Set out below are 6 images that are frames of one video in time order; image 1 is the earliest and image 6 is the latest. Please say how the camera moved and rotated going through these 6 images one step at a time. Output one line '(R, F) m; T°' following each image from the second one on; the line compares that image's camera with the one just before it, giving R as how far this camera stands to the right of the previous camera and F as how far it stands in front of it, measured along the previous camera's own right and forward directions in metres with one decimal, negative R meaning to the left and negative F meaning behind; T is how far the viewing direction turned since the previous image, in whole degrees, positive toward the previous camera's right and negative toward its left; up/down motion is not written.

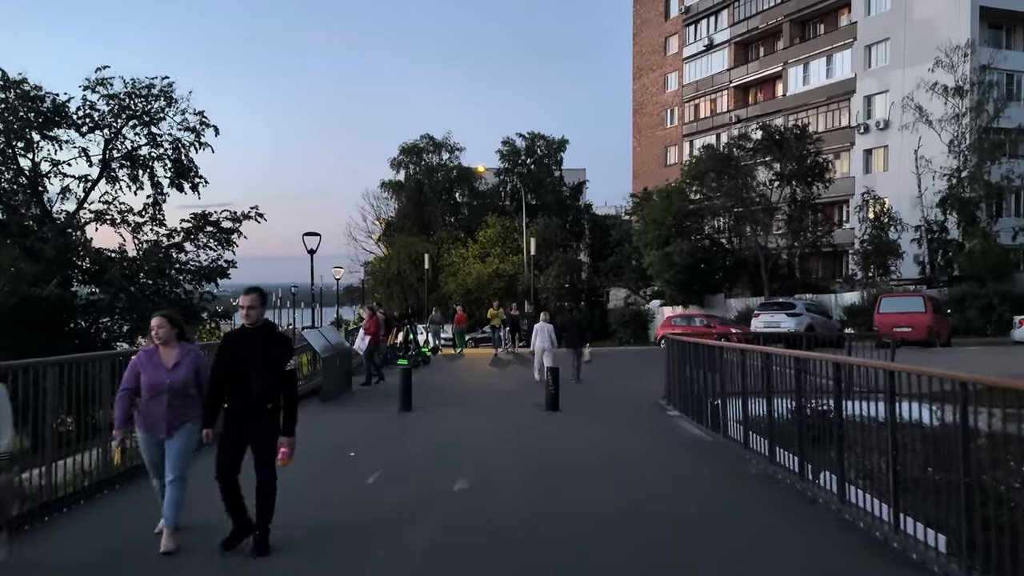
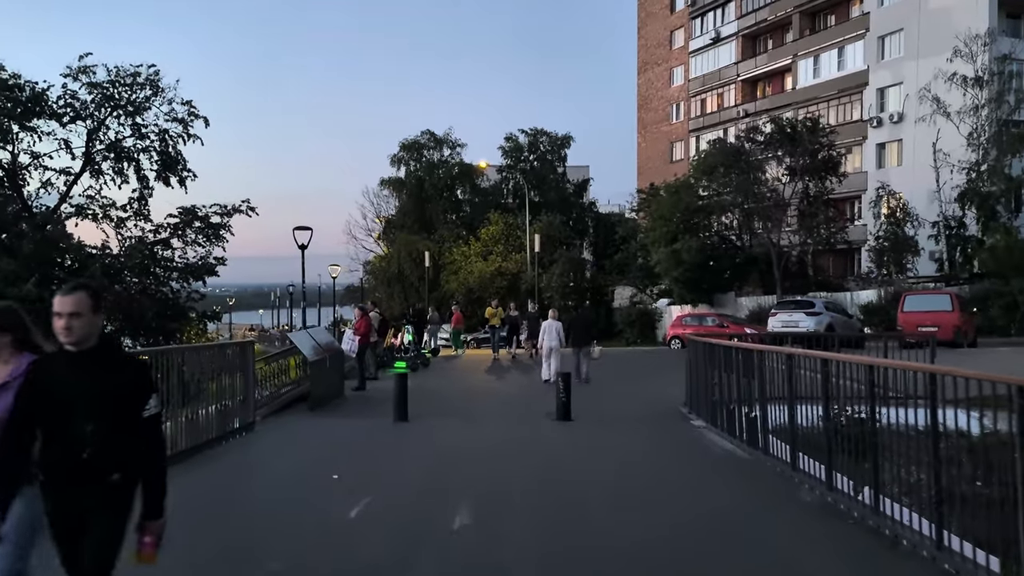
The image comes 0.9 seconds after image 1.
(-0.1, +1.3) m; 0°
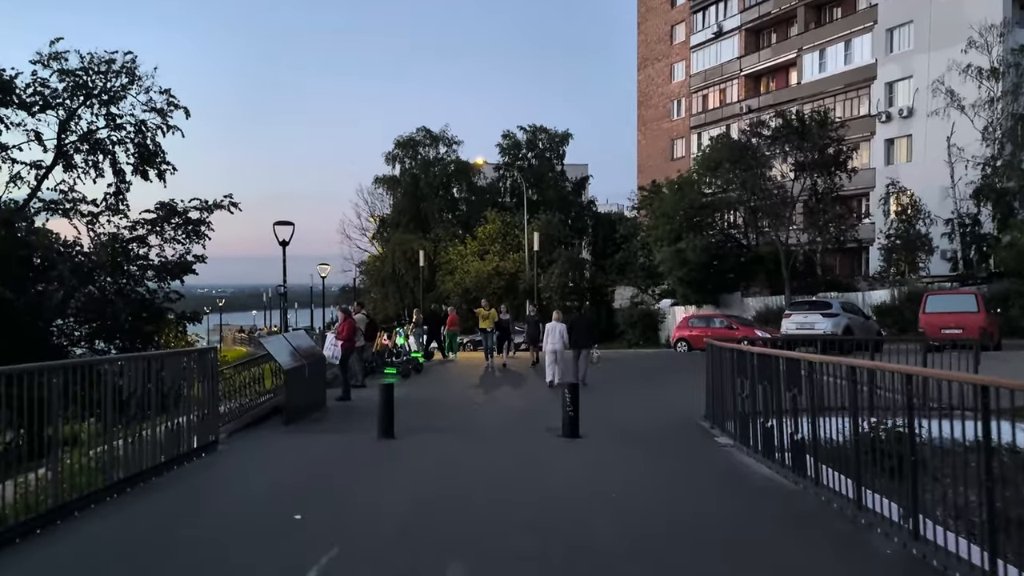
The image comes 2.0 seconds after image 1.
(0.0, +1.5) m; 0°
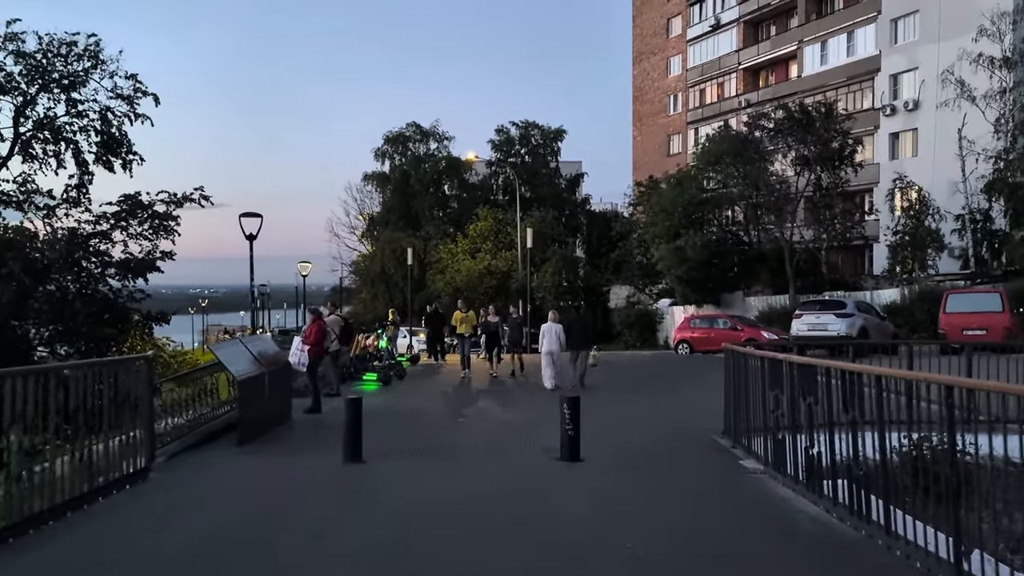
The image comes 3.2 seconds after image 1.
(0.0, +1.6) m; 0°
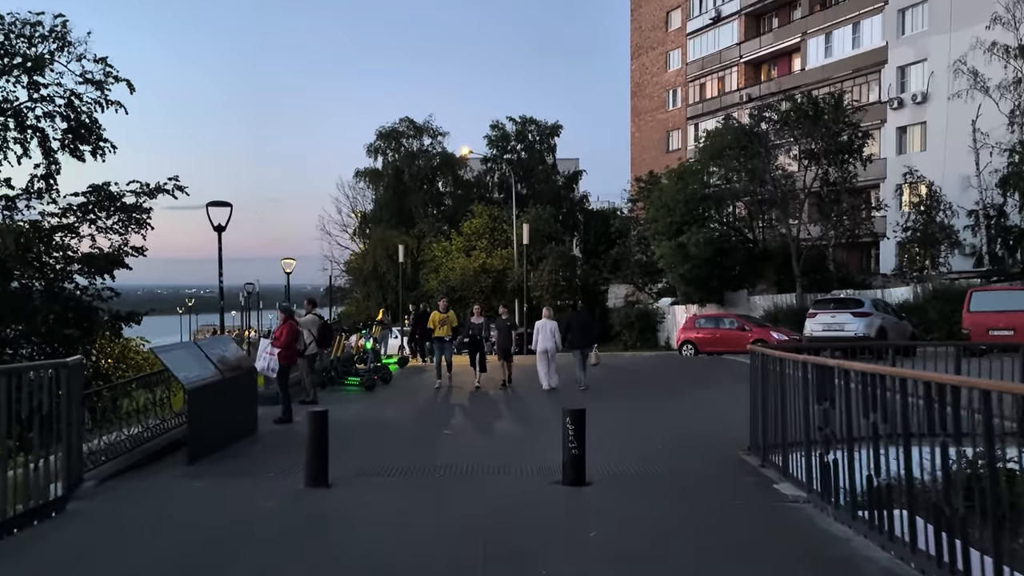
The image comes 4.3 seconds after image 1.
(0.0, +1.4) m; 0°
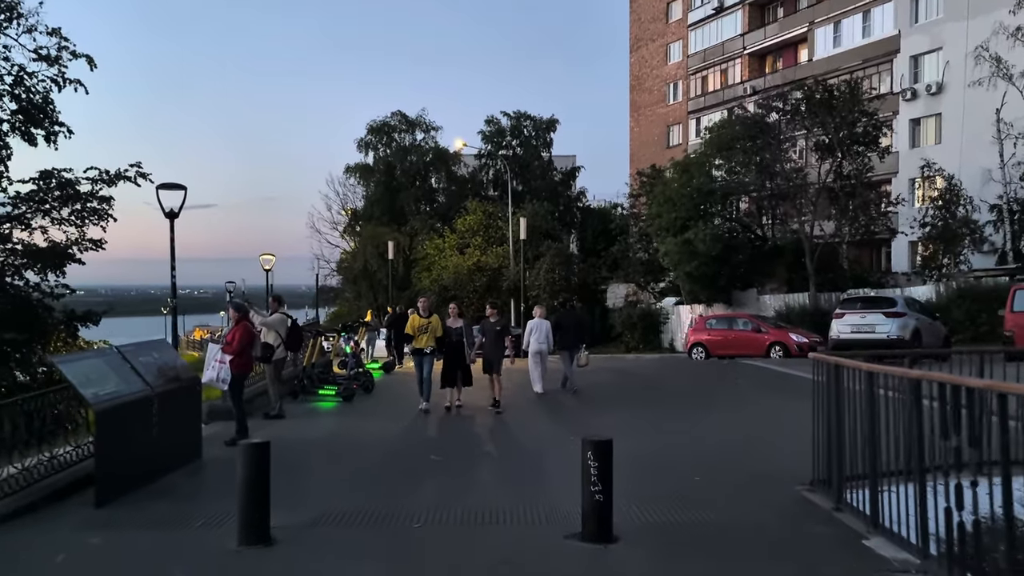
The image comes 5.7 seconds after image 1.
(-0.1, +2.0) m; 0°
